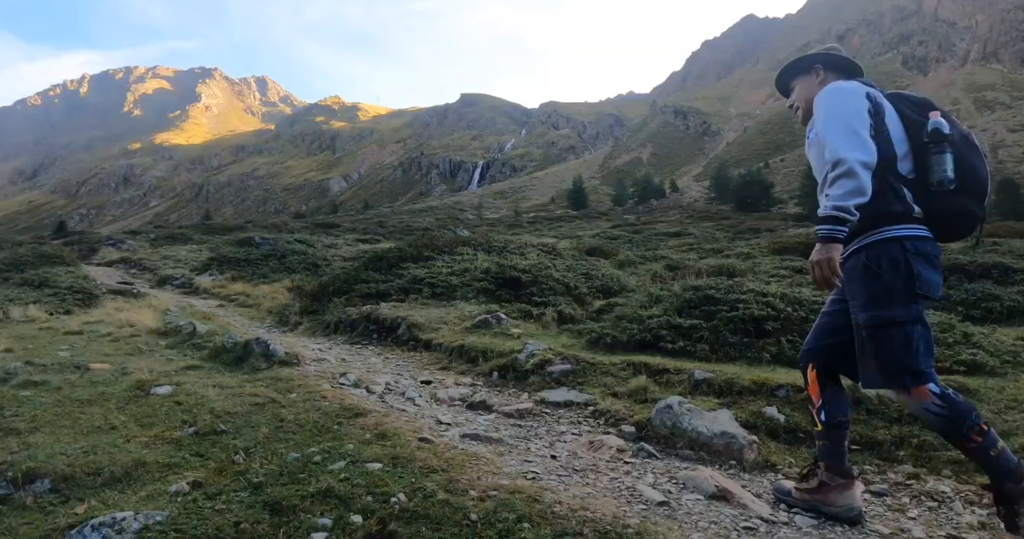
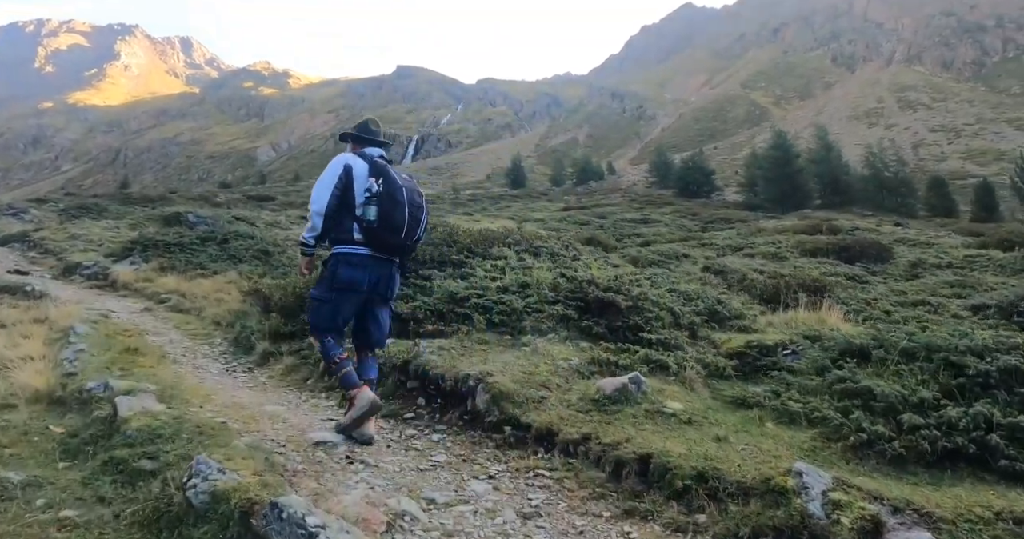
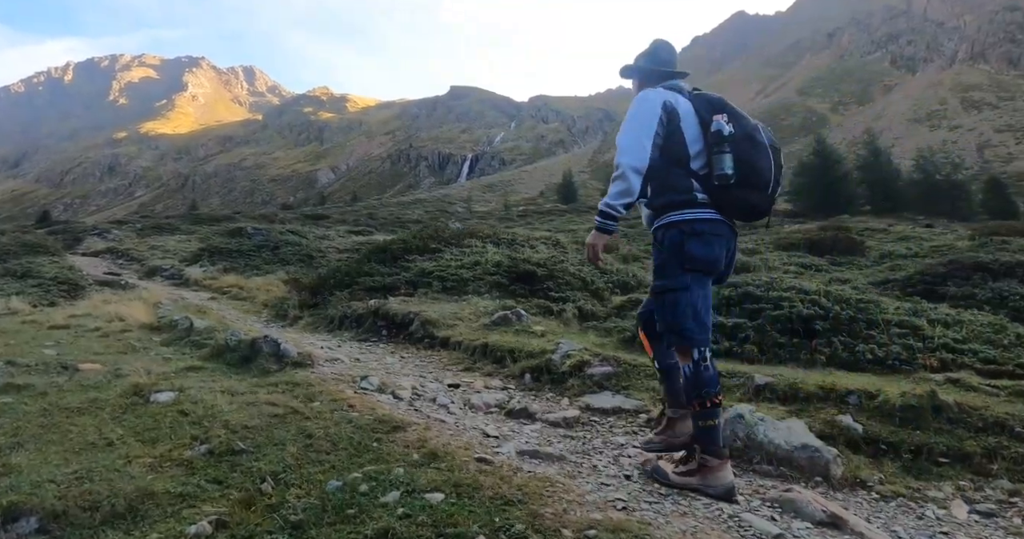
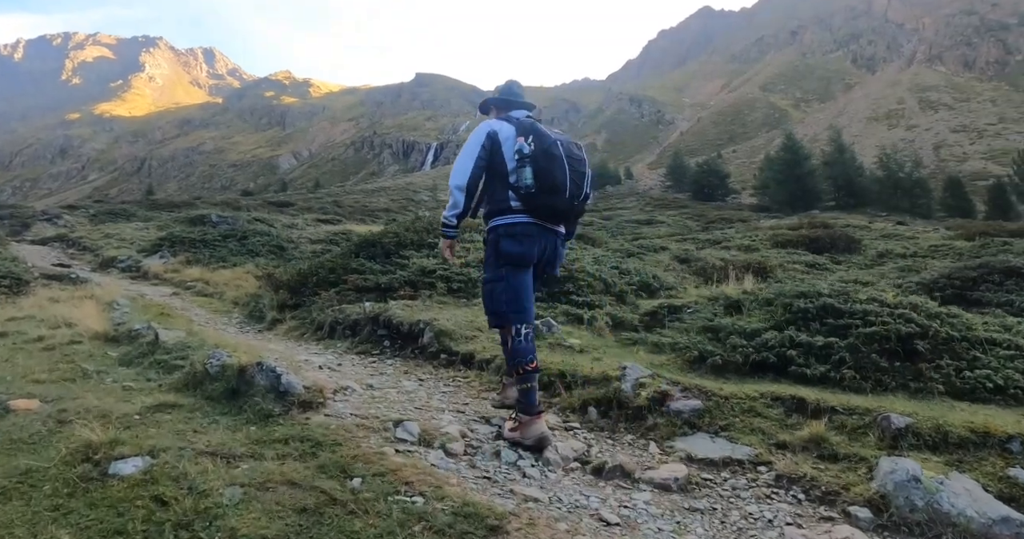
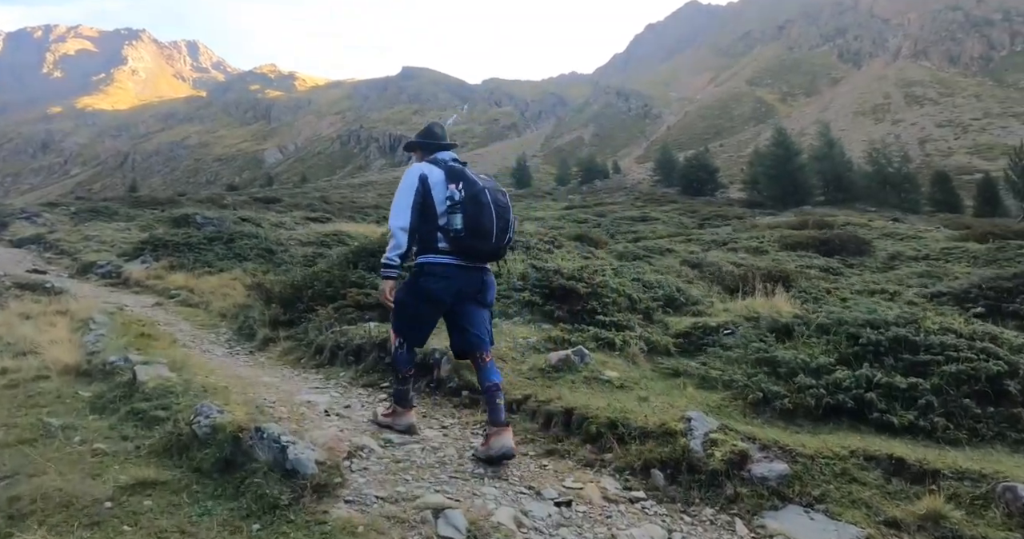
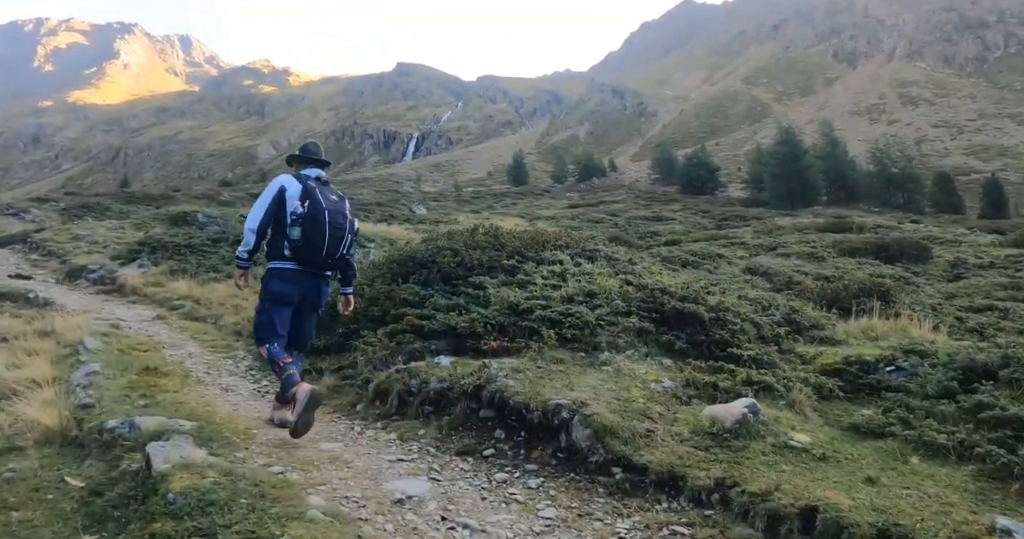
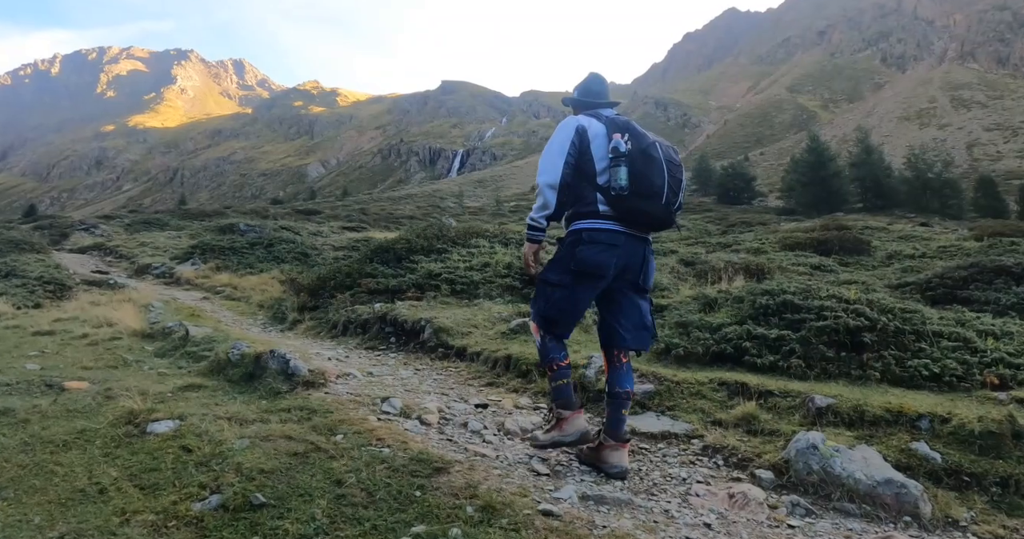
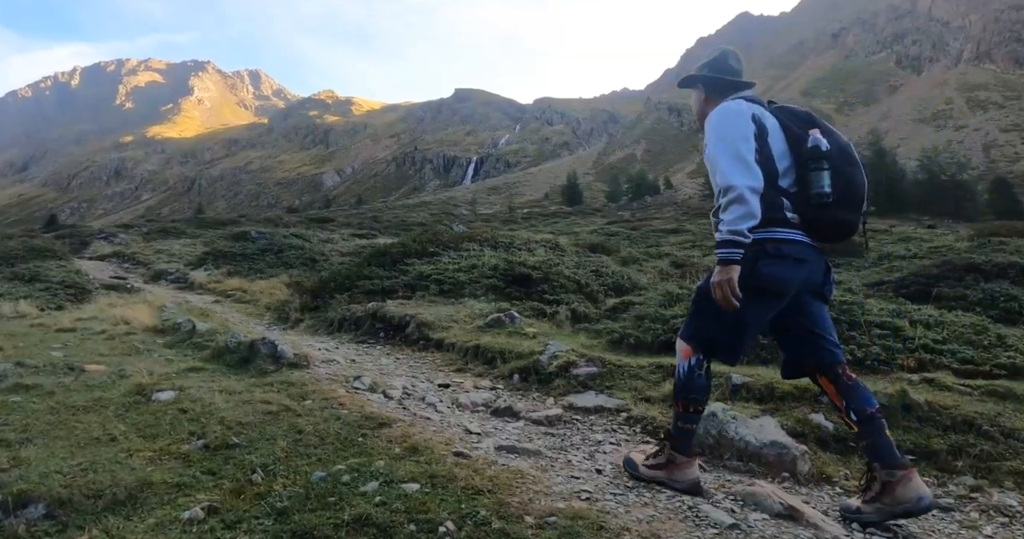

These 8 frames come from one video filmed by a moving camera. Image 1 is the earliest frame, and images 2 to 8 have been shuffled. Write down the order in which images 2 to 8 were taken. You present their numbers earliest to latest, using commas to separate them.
8, 3, 7, 4, 5, 2, 6
